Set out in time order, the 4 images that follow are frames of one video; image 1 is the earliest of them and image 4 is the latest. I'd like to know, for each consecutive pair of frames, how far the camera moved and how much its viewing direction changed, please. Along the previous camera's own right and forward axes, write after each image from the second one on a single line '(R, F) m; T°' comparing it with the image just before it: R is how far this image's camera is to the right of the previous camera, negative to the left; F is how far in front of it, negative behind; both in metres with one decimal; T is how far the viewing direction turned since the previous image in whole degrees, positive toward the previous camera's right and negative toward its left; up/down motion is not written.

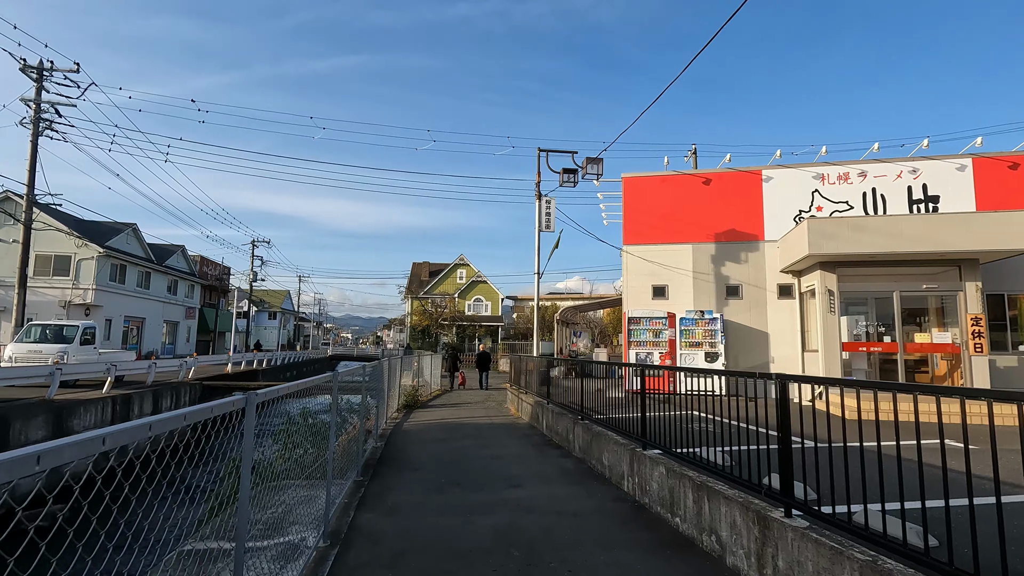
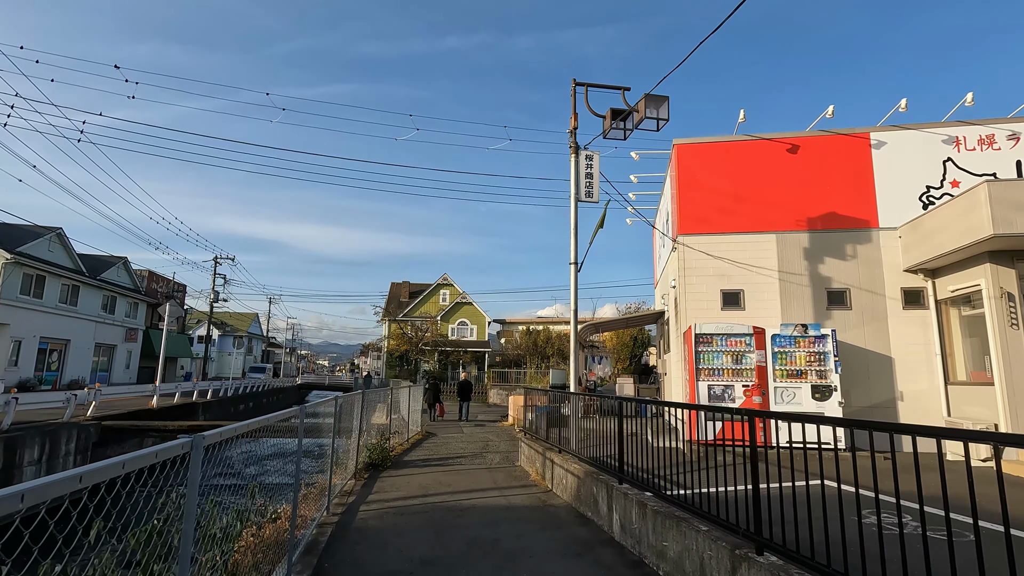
(-0.7, +4.5) m; +2°
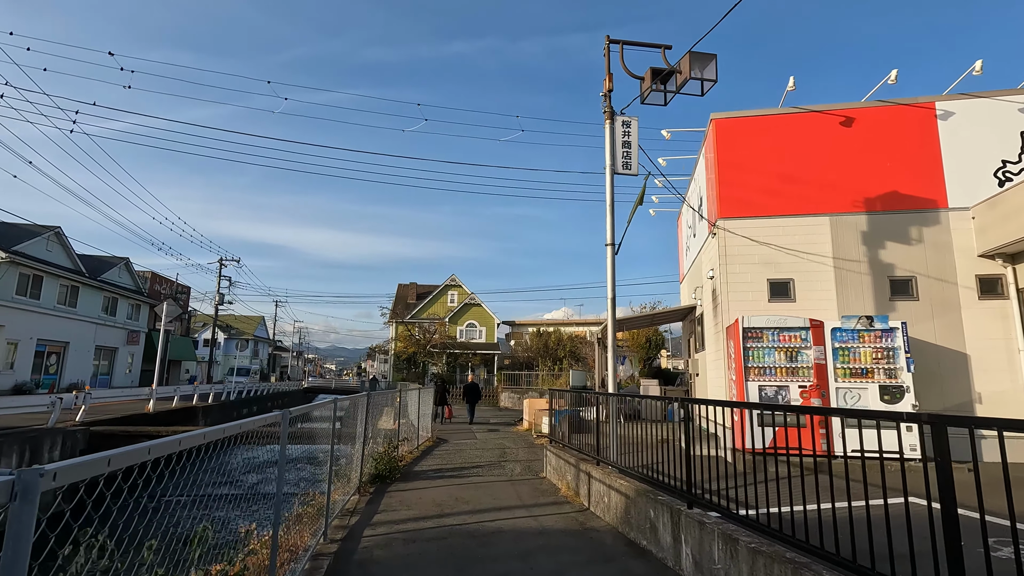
(-0.3, +1.1) m; -1°
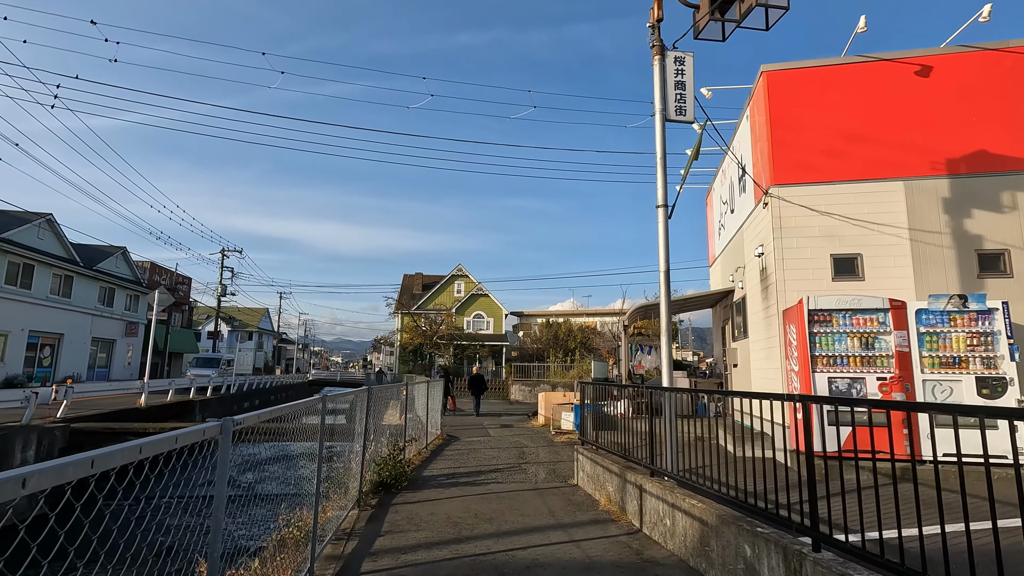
(-0.3, +1.3) m; -1°
